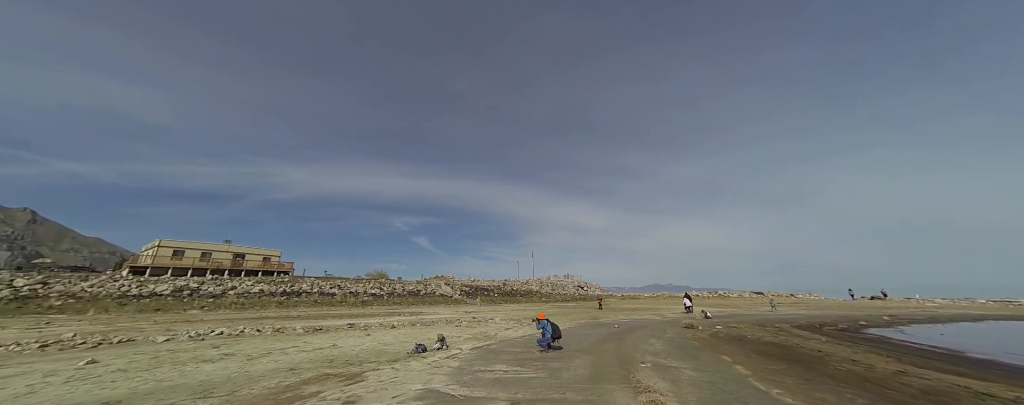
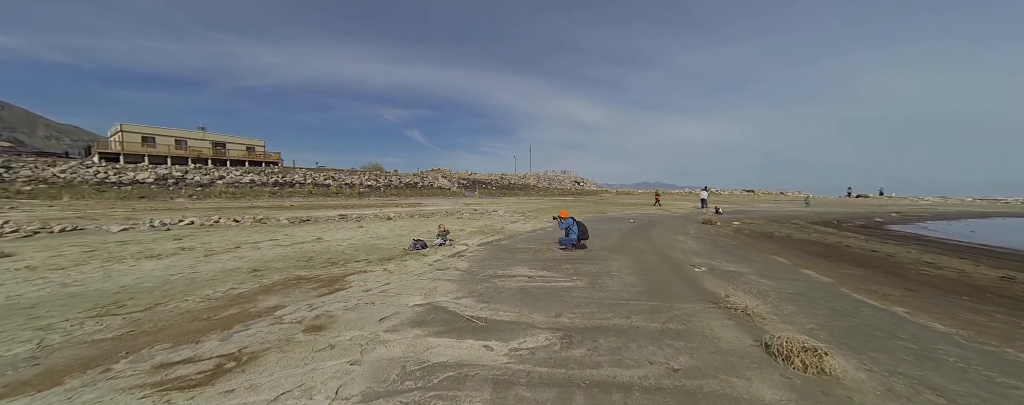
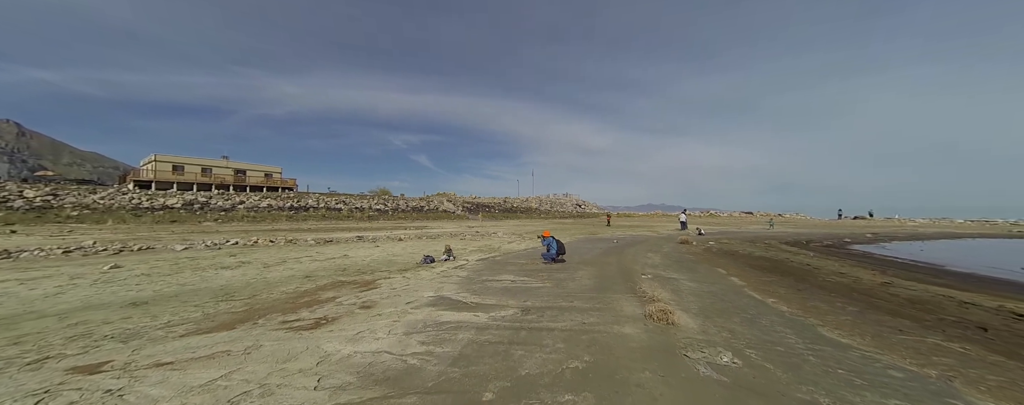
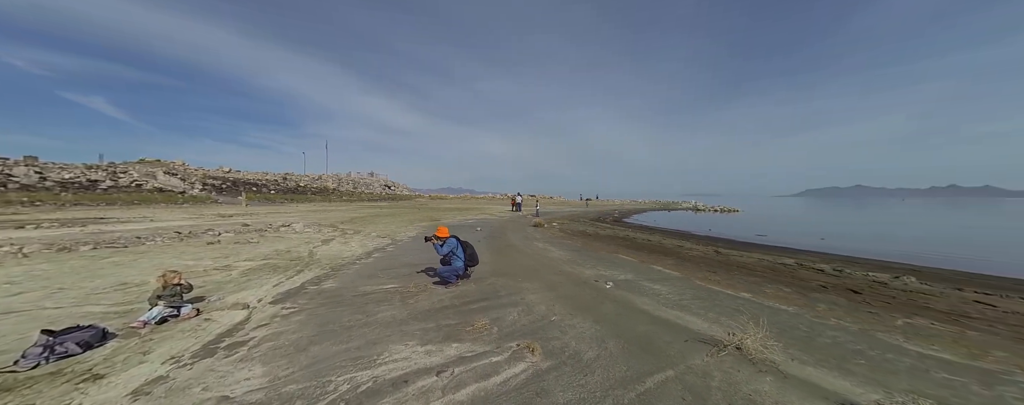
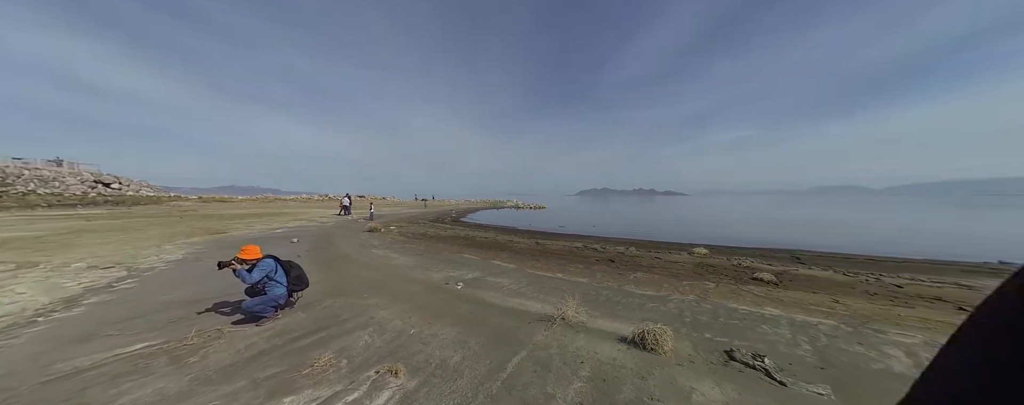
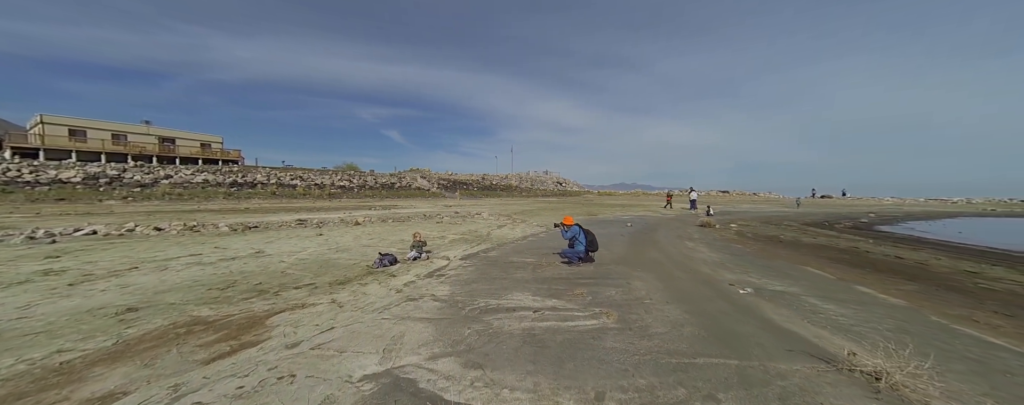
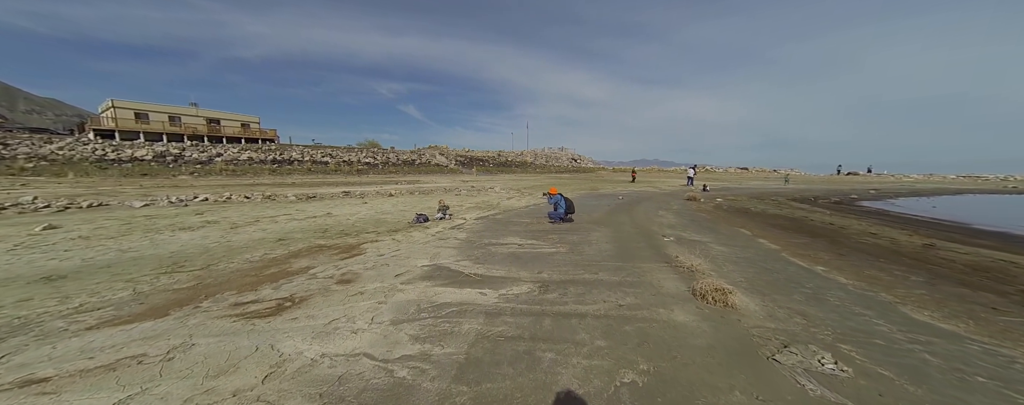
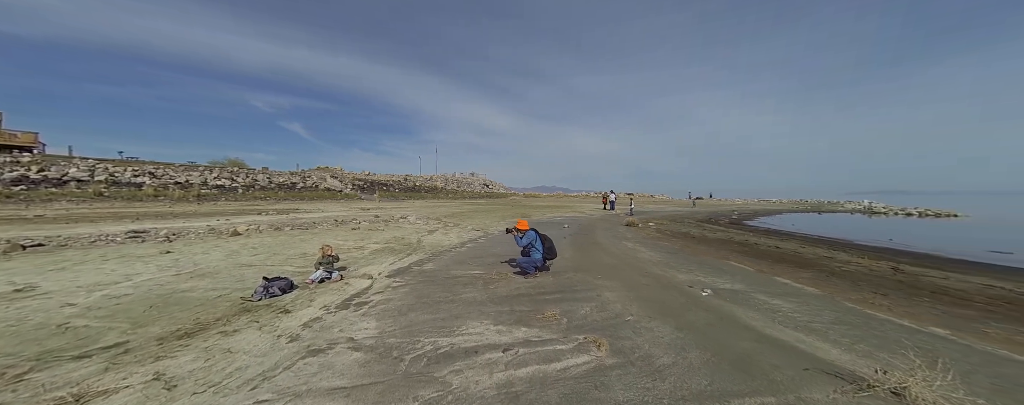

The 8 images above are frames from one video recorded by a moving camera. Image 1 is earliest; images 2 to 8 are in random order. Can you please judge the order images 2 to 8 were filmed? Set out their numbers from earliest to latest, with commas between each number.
3, 7, 2, 6, 8, 4, 5
